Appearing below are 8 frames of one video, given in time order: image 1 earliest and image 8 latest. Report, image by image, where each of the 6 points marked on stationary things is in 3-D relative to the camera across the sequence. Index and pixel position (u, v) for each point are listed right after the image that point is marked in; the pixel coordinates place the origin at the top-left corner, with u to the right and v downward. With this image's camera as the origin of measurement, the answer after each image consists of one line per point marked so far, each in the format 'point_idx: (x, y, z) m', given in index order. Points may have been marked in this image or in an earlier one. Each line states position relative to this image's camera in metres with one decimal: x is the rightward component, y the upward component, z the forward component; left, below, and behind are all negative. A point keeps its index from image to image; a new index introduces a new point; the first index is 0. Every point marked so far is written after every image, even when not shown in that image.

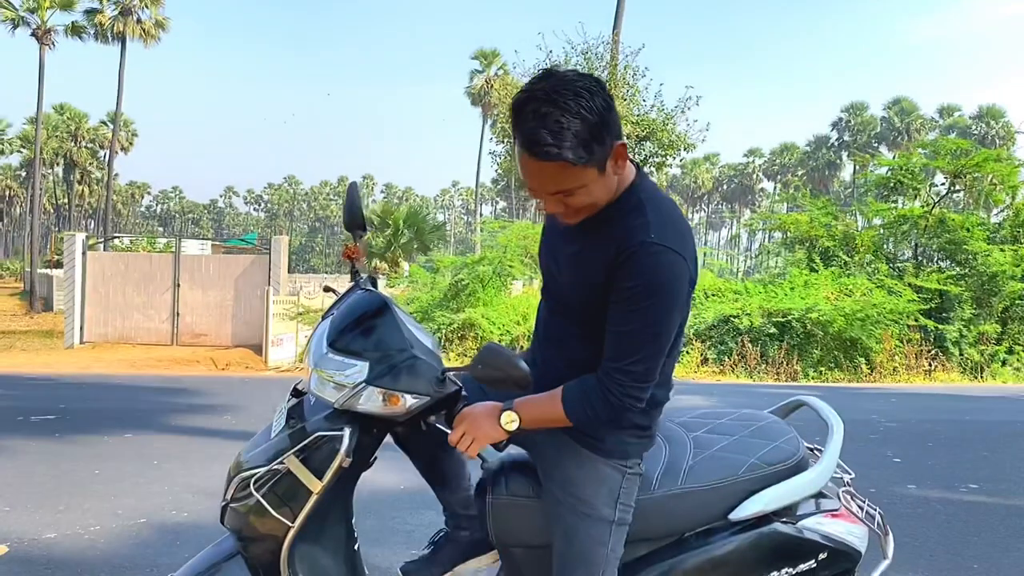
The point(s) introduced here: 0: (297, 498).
0: (-0.5, -0.5, +1.8) m
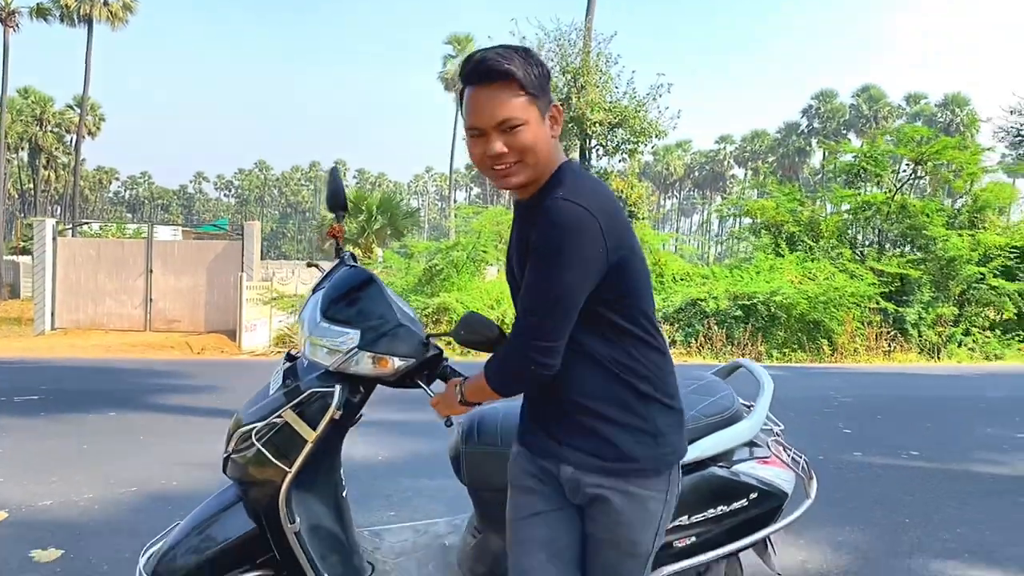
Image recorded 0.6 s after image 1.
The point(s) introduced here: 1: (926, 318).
0: (-0.5, -0.4, +2.1) m
1: (+7.1, -0.6, +14.0) m
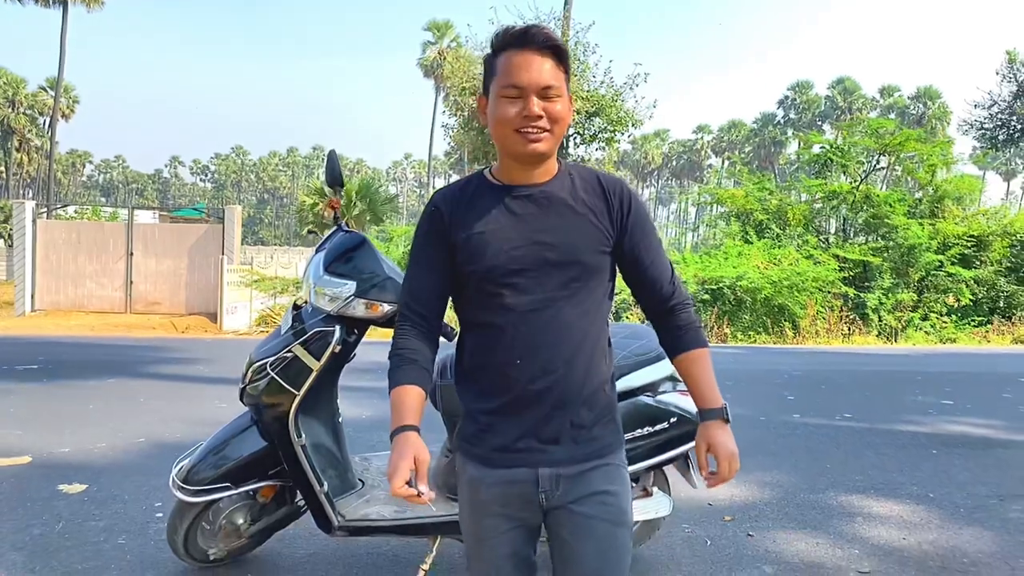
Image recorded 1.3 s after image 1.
0: (-0.7, -0.3, +2.6) m
1: (+6.7, -0.3, +14.7) m
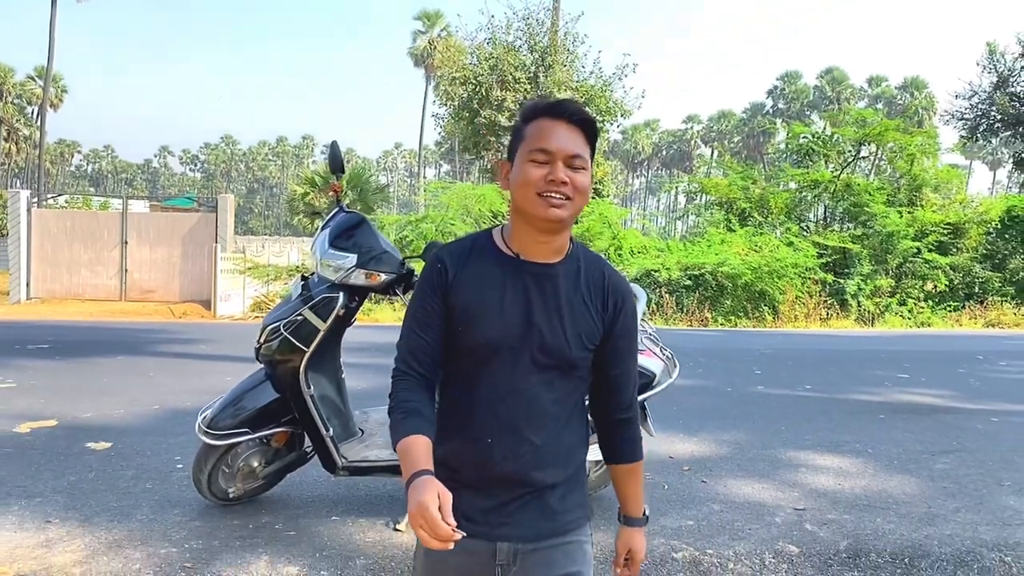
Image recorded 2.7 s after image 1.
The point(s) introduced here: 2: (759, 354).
0: (-0.7, -0.2, +3.0) m
1: (+6.5, 0.0, +15.2) m
2: (+2.4, -0.6, +8.1) m
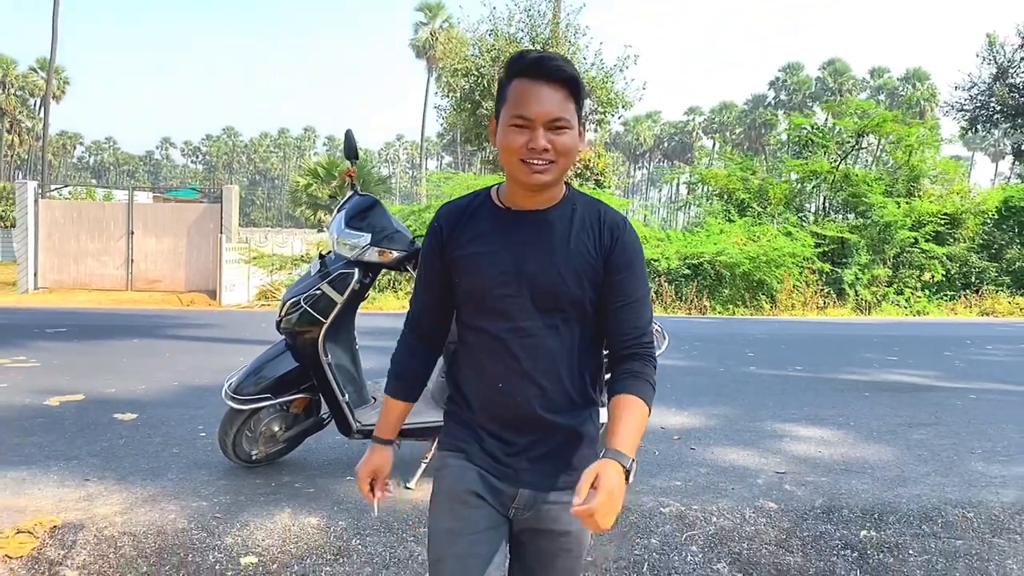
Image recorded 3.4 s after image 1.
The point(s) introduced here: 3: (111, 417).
0: (-0.7, -0.1, +3.2) m
1: (+6.5, +0.2, +15.4) m
2: (+2.4, -0.5, +8.3) m
3: (-2.1, -0.7, +4.3) m
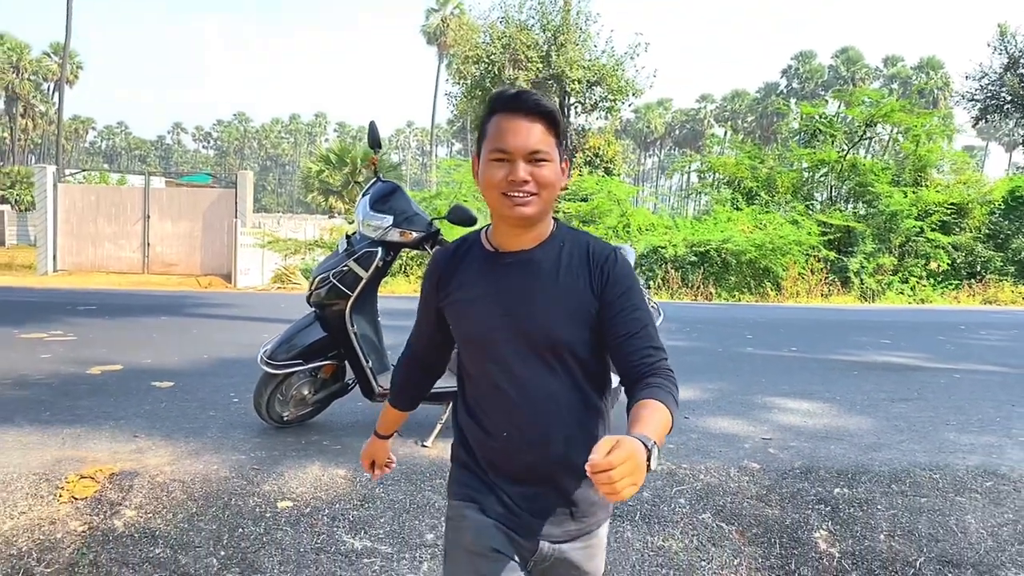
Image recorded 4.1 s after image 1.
0: (-0.7, 0.0, +3.6) m
1: (+6.7, +0.4, +15.6) m
2: (+2.5, -0.4, +8.6) m
3: (-2.1, -0.5, +4.7) m
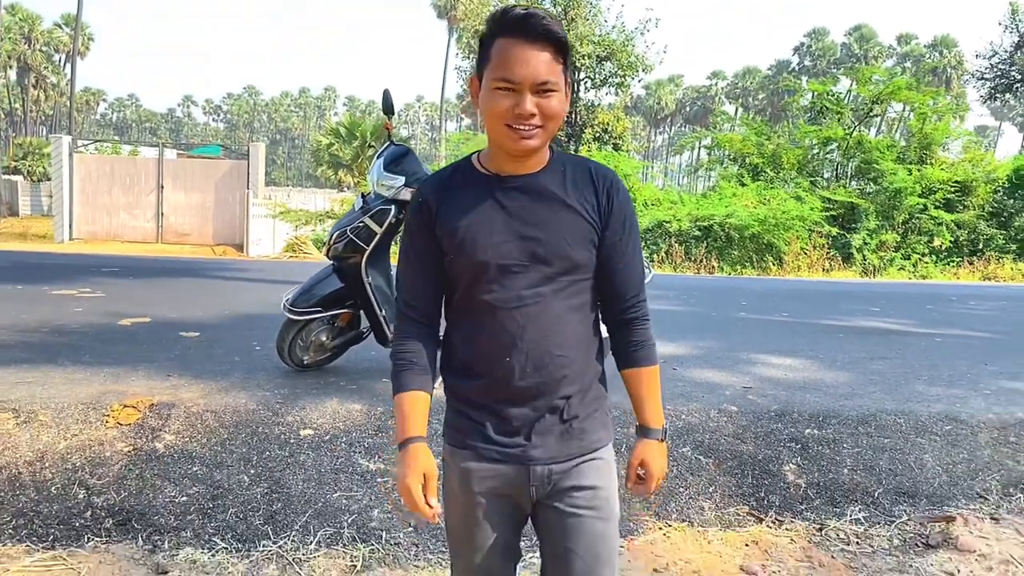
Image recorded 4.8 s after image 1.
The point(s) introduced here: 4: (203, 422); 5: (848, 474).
0: (-0.7, +0.2, +3.9) m
1: (+6.8, +0.9, +15.9) m
2: (+2.6, 0.0, +8.9) m
3: (-2.0, -0.3, +5.0) m
4: (-1.3, -0.6, +3.5) m
5: (+1.4, -0.8, +3.5) m
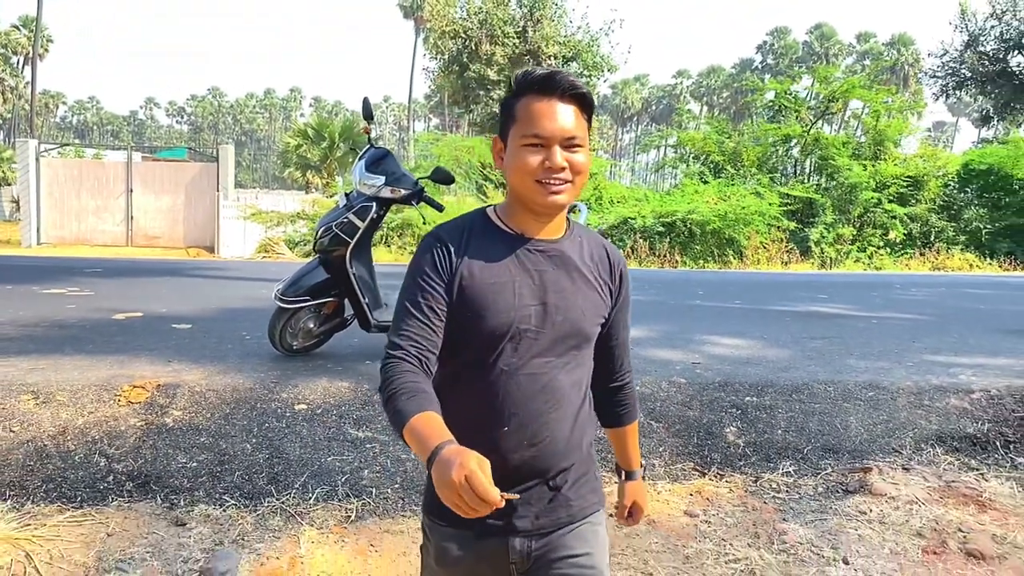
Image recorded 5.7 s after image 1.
0: (-0.8, +0.3, +4.3) m
1: (+6.2, +1.0, +16.5) m
2: (+2.3, +0.1, +9.5) m
3: (-2.2, -0.3, +5.4) m
4: (-1.4, -0.5, +3.8) m
5: (+1.3, -0.7, +4.0) m
